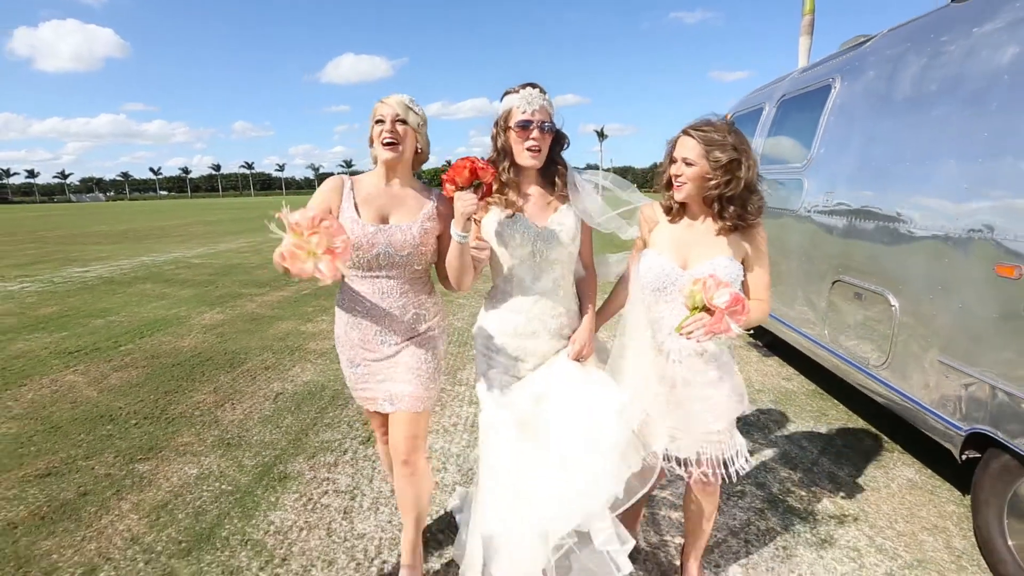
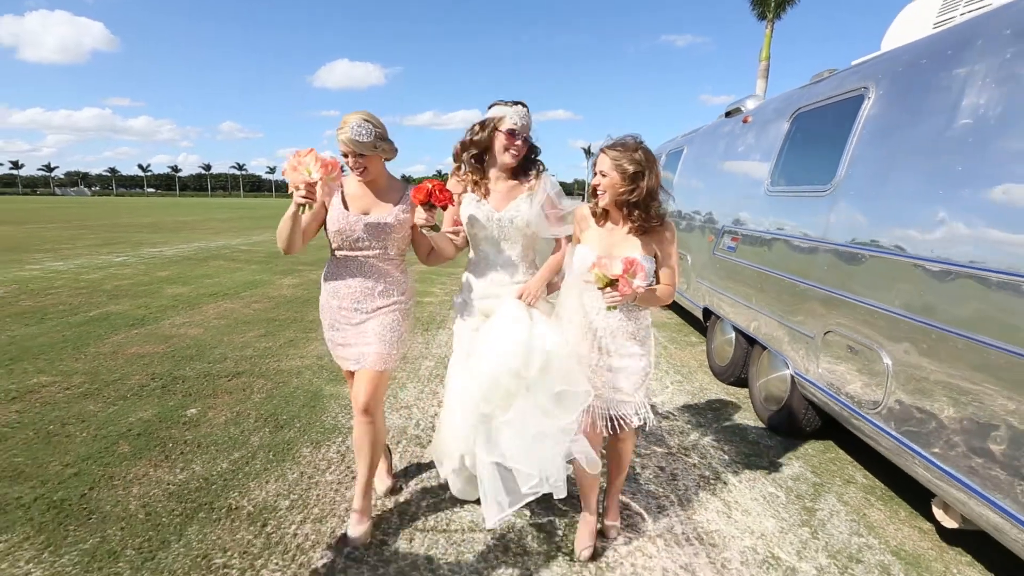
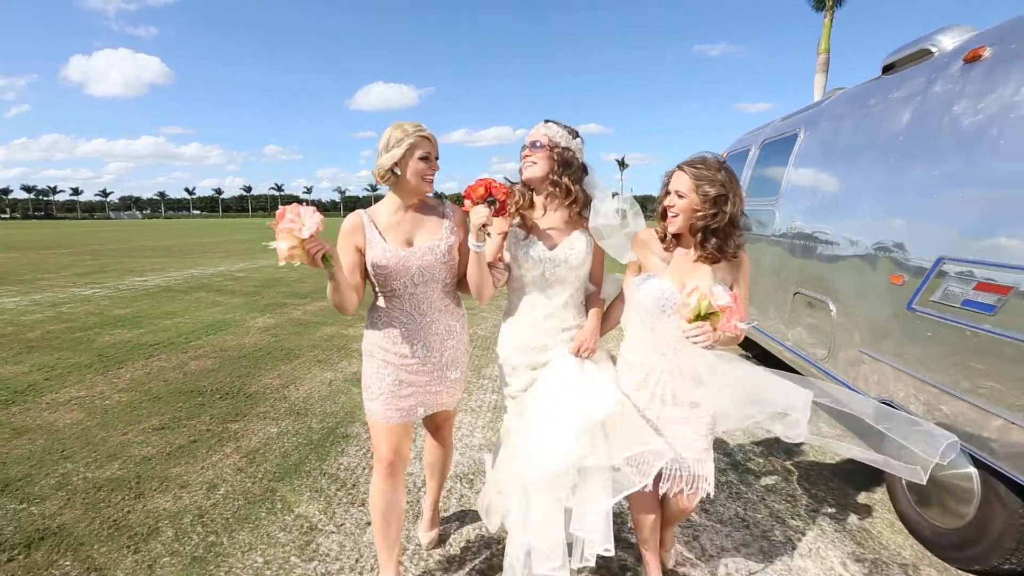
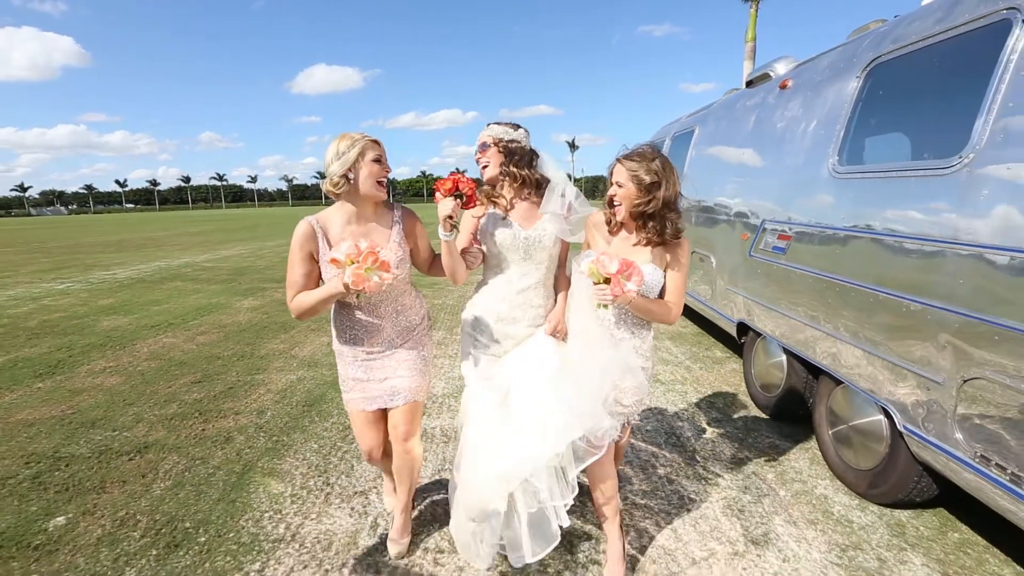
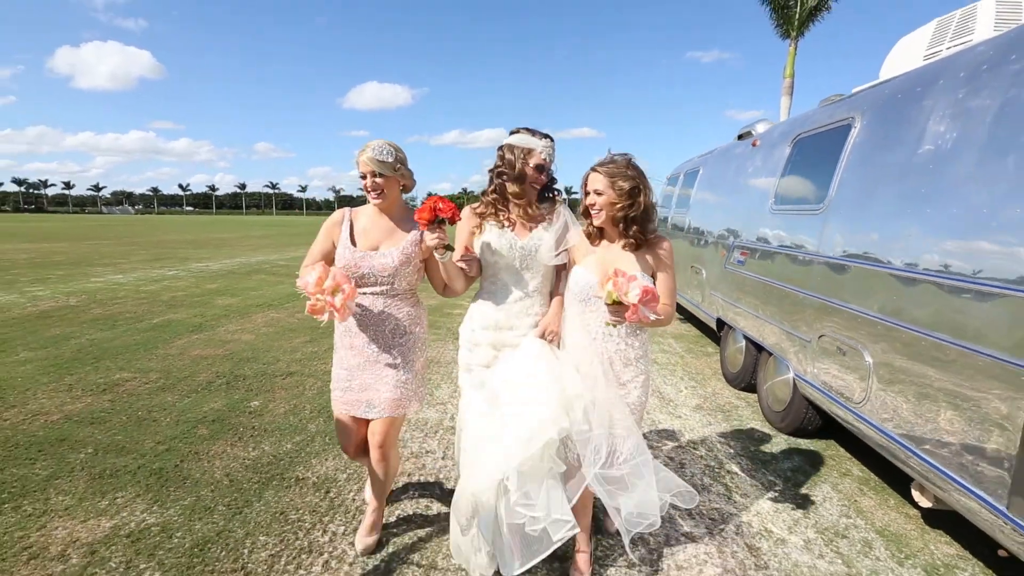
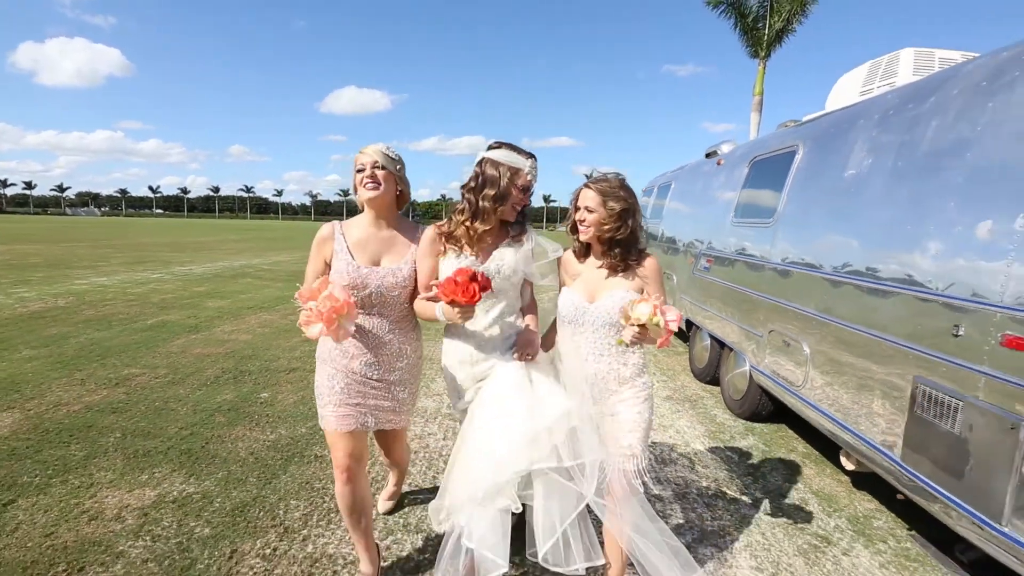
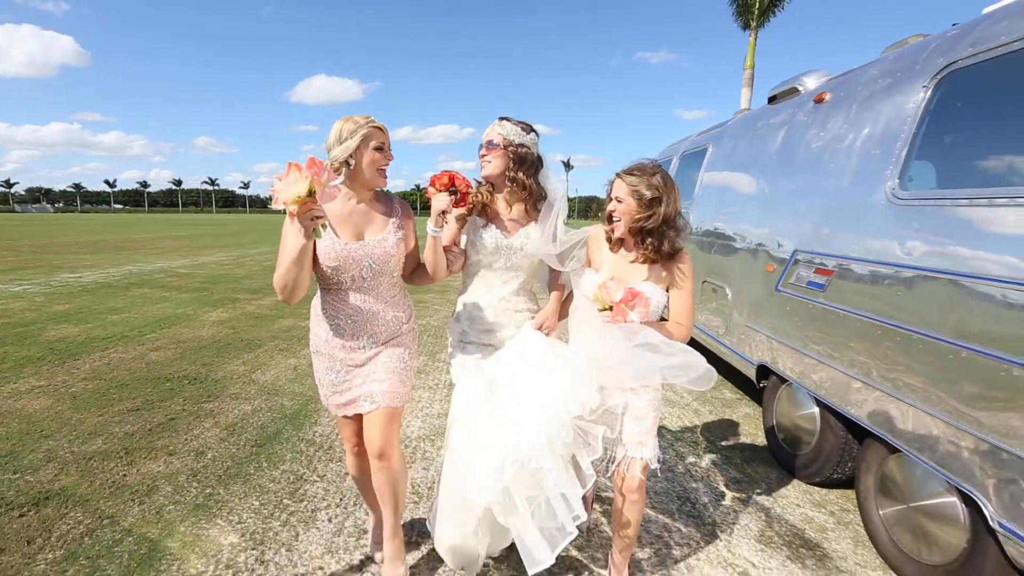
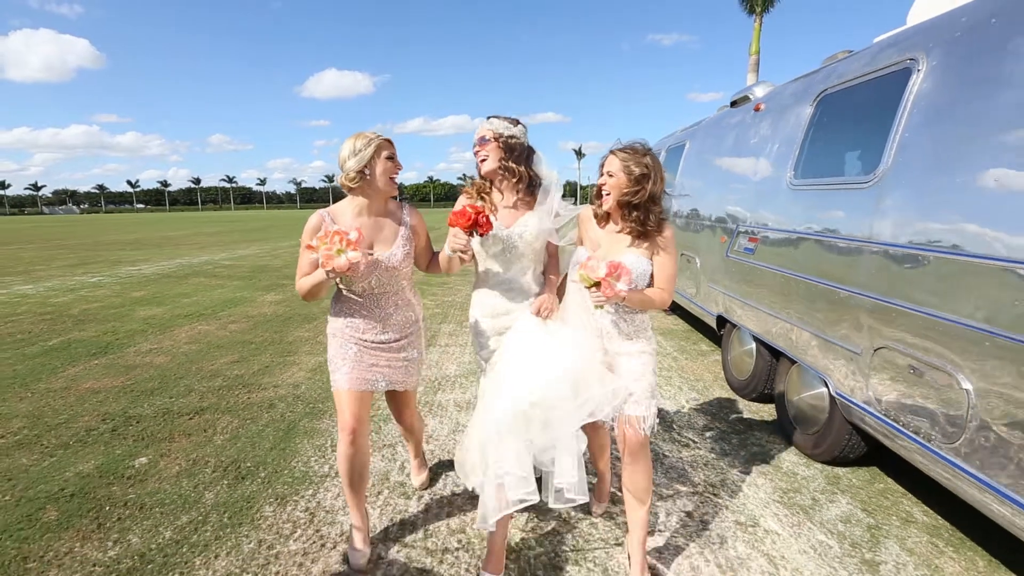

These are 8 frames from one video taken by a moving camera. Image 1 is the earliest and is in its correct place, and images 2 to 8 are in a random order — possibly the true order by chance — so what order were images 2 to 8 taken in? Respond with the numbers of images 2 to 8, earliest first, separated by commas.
3, 7, 4, 8, 2, 5, 6
